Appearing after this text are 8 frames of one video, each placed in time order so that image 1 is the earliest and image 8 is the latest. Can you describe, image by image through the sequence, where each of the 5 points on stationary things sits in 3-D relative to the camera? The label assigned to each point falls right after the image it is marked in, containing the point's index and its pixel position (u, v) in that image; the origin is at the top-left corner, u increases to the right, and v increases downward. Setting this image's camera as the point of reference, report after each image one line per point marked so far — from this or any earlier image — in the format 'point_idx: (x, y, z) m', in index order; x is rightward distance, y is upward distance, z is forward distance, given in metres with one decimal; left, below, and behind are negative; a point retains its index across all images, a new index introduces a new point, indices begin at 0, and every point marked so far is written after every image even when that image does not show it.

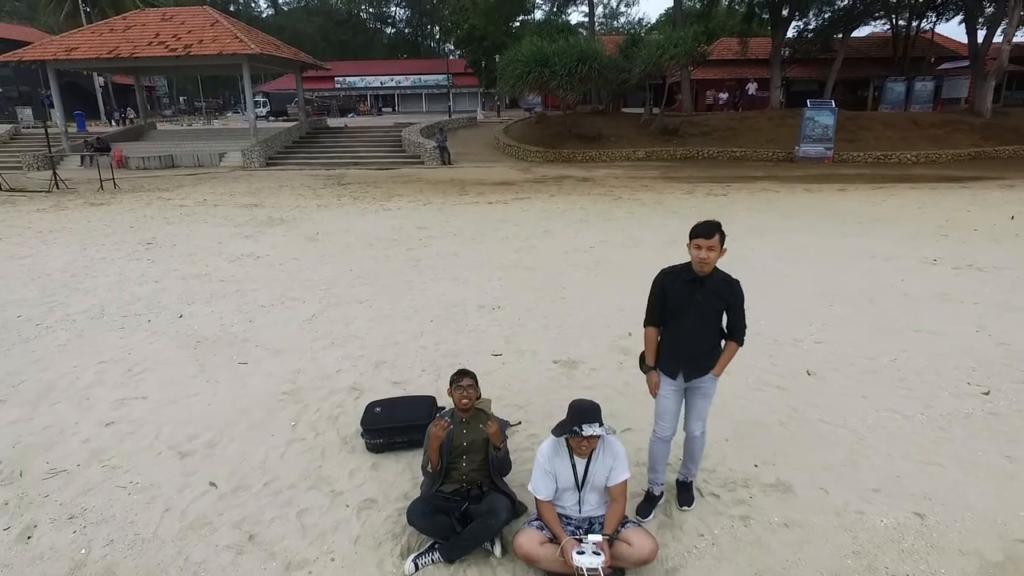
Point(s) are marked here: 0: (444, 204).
0: (-0.7, +0.8, +6.3) m
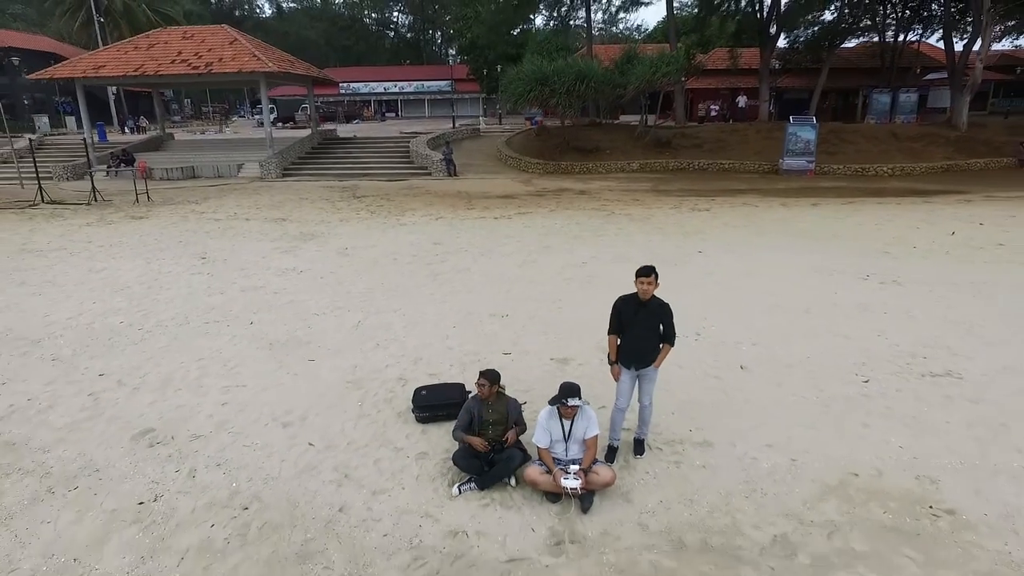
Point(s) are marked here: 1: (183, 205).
0: (-0.7, +0.8, +7.0) m
1: (-4.4, +1.1, +8.2) m
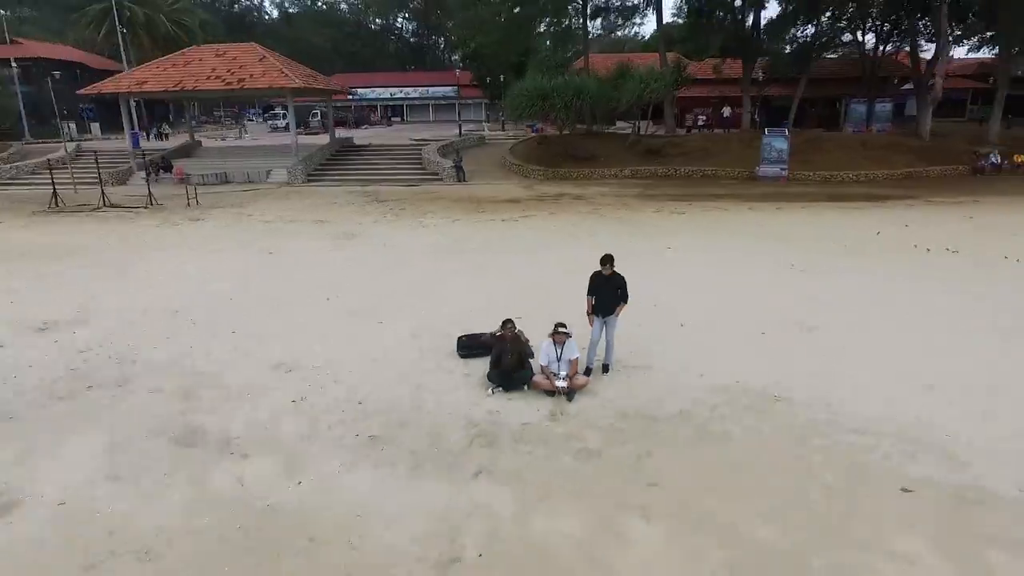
0: (-0.6, +0.9, +8.1) m
1: (-4.3, +1.2, +9.4) m
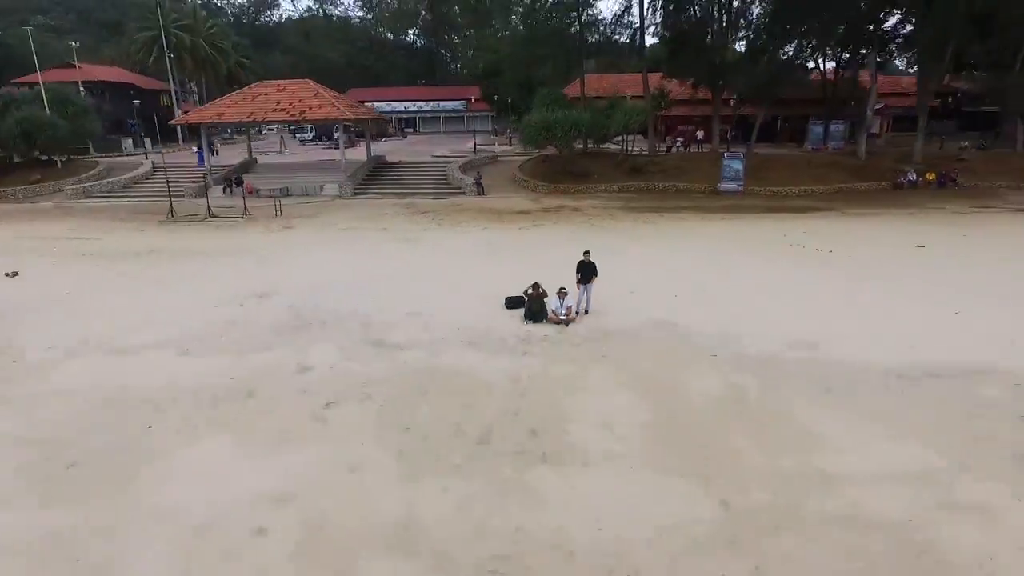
0: (-0.4, +1.1, +11.0) m
1: (-4.1, +1.4, +12.2) m
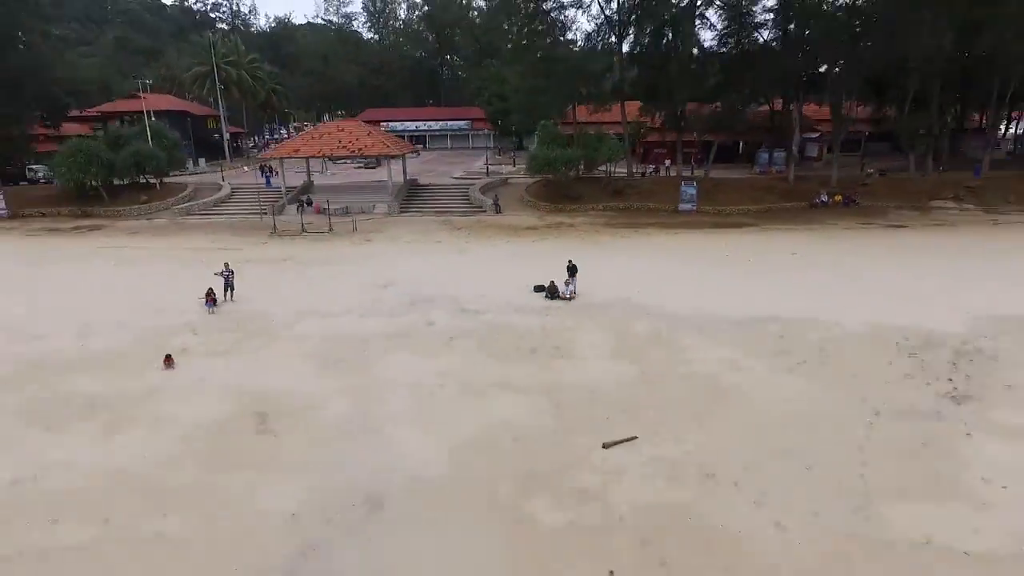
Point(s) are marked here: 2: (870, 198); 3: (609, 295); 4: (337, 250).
0: (0.0, +1.2, +15.6) m
1: (-3.7, +1.5, +16.7) m
2: (+11.4, +2.9, +19.5) m
3: (+1.8, -0.1, +10.9) m
4: (-4.2, +0.9, +14.9) m
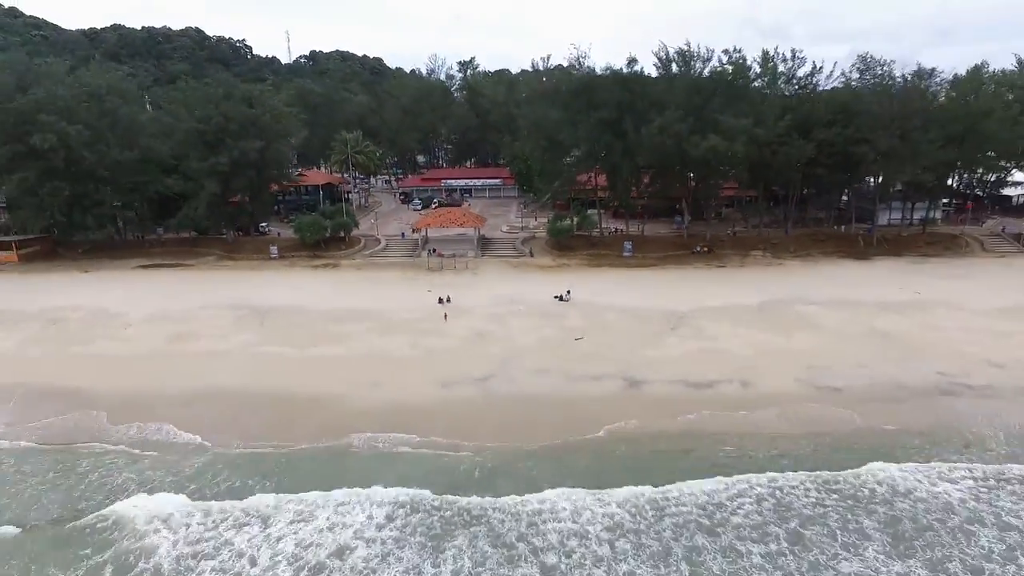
0: (+1.6, +0.8, +34.3) m
1: (-2.1, +1.1, +35.4) m
2: (+13.1, +2.5, +38.2) m
3: (+3.4, -0.5, +29.6) m
4: (-2.6, +0.5, +33.6) m
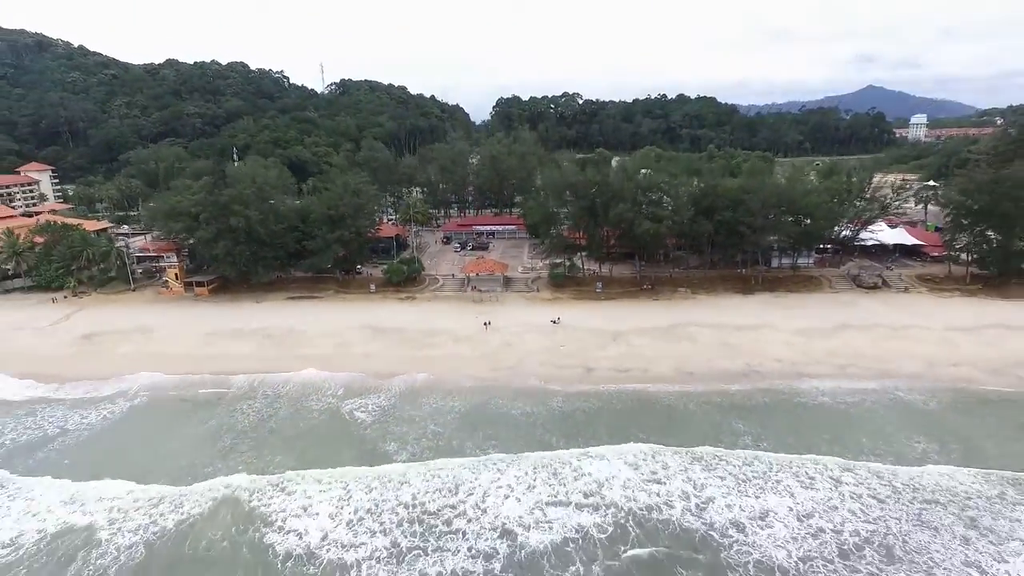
0: (+2.8, -1.5, +55.2) m
1: (-0.9, -1.1, +56.4) m
2: (+14.3, +0.2, +58.9) m
3: (+4.5, -2.8, +50.5) m
4: (-1.4, -1.7, +54.6) m
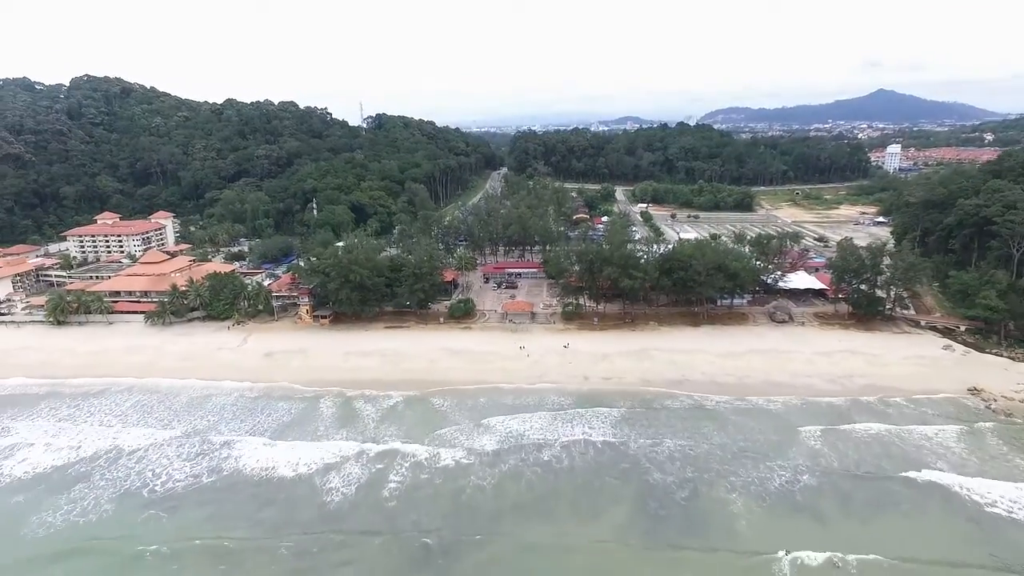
0: (+6.1, -6.0, +82.5) m
1: (+2.5, -5.7, +83.8) m
2: (+17.7, -4.3, +86.0) m
3: (+7.7, -7.4, +77.8) m
4: (+1.9, -6.3, +81.9) m
